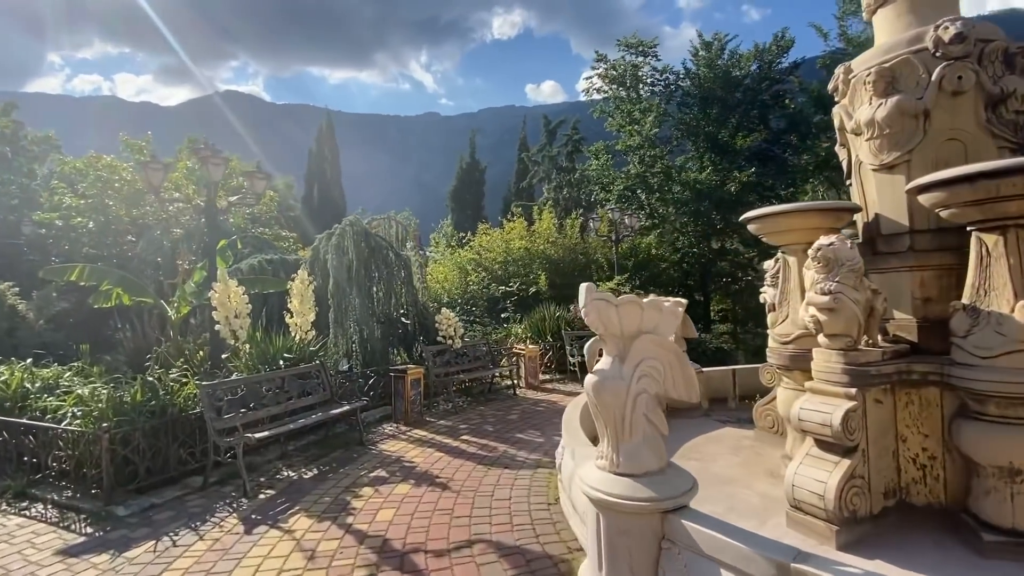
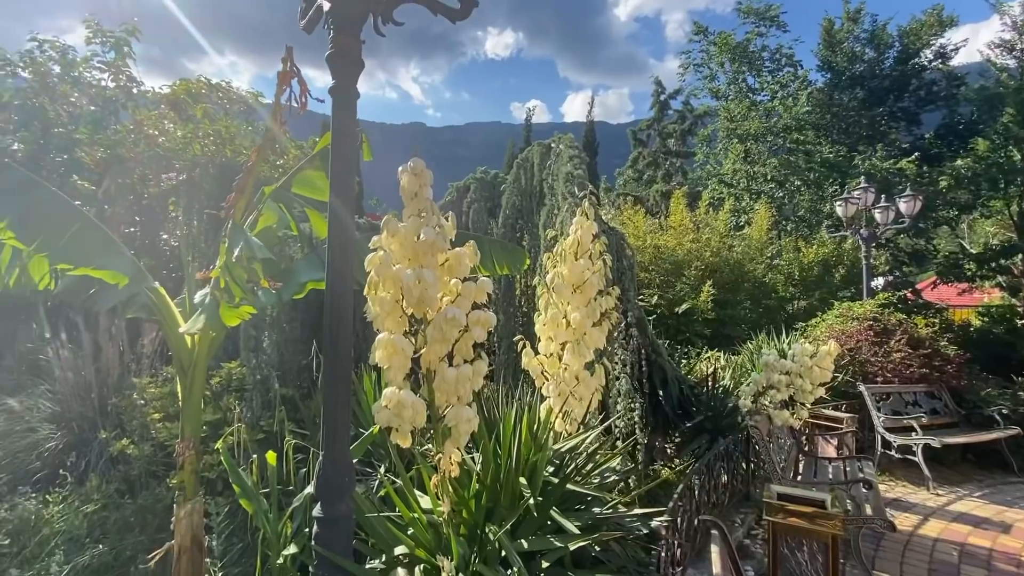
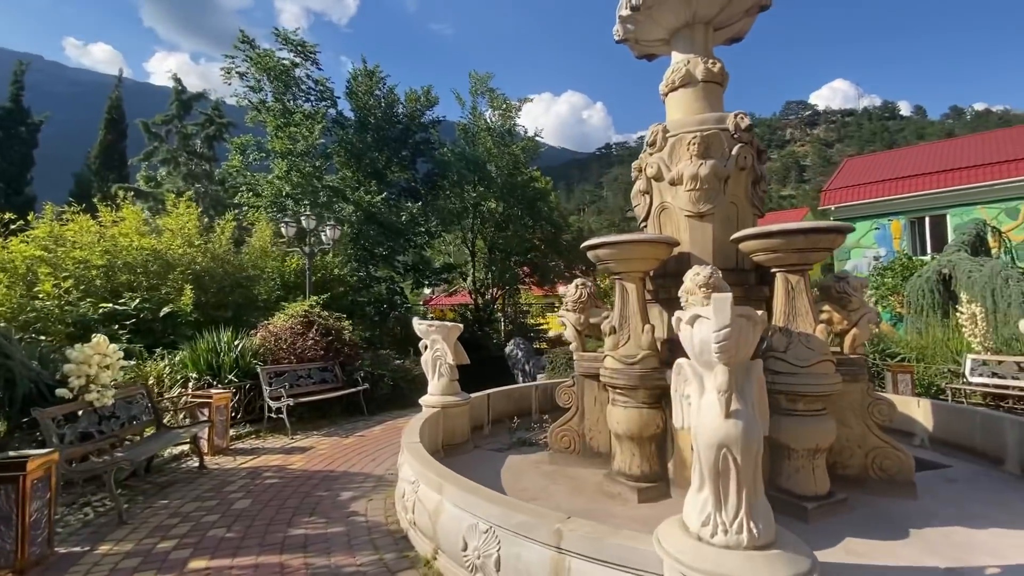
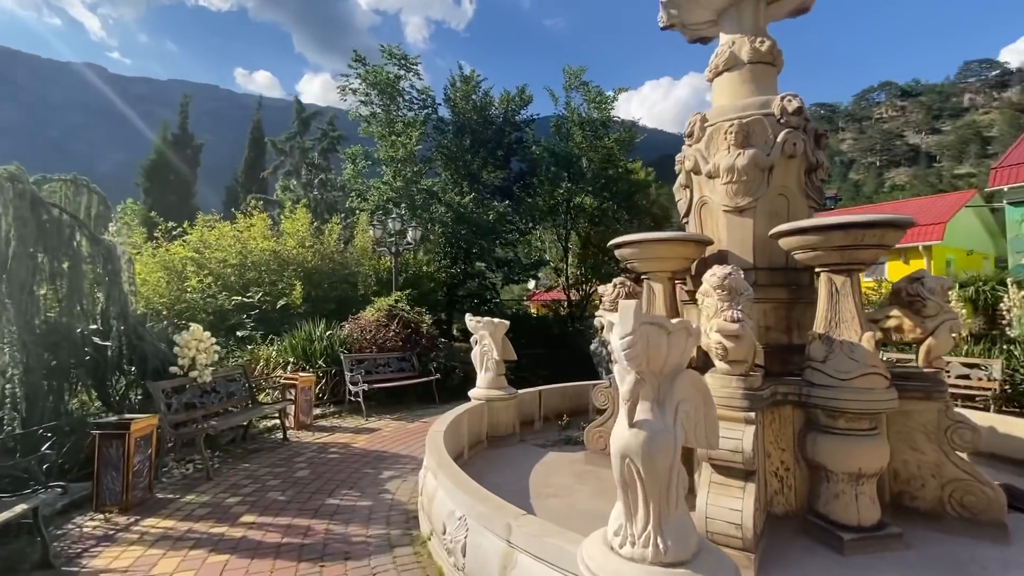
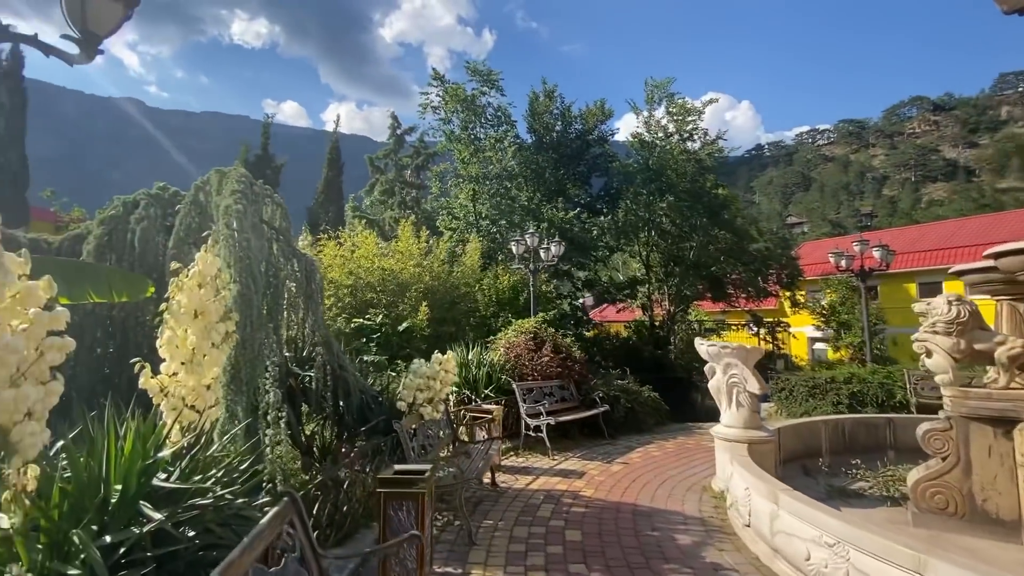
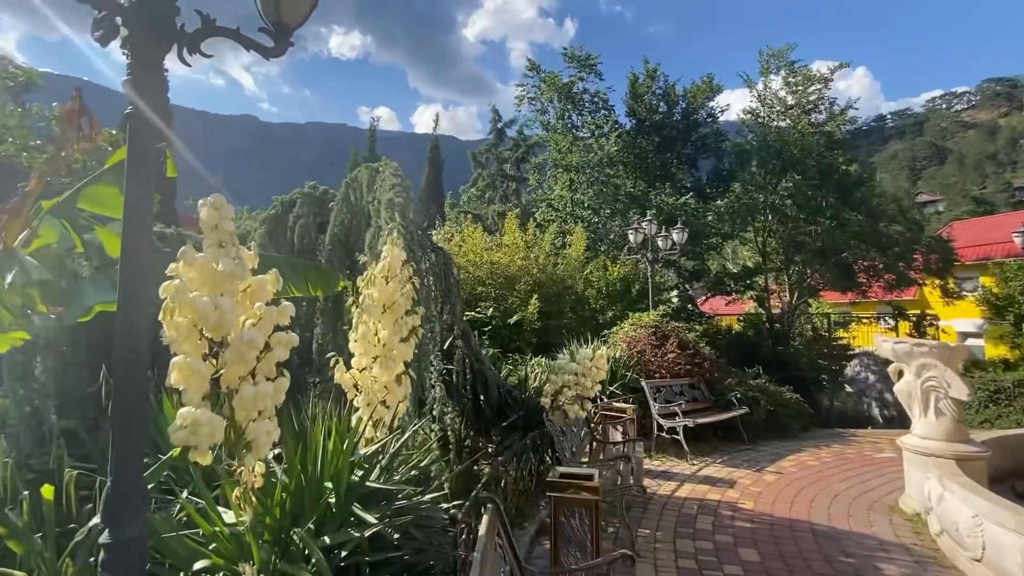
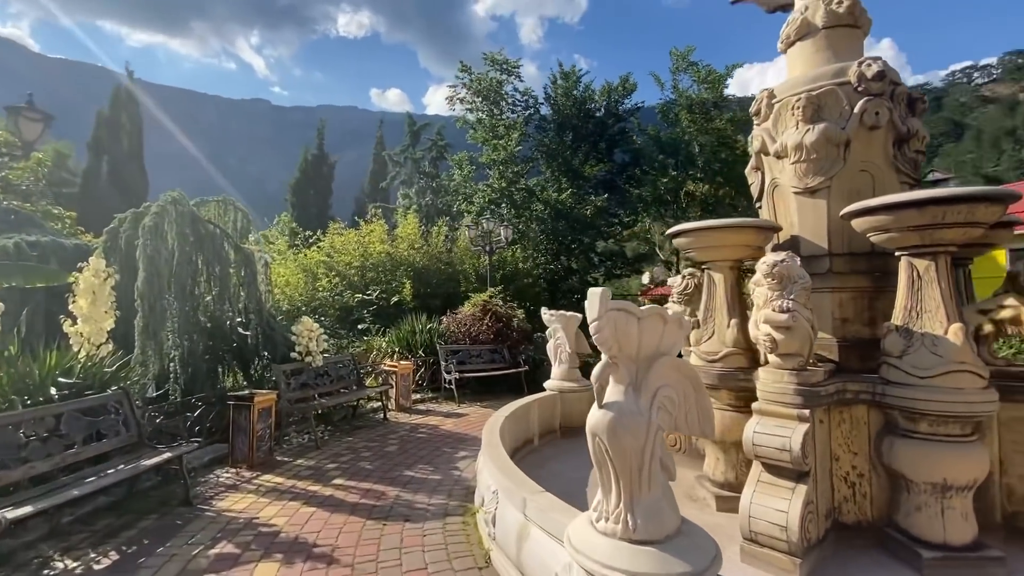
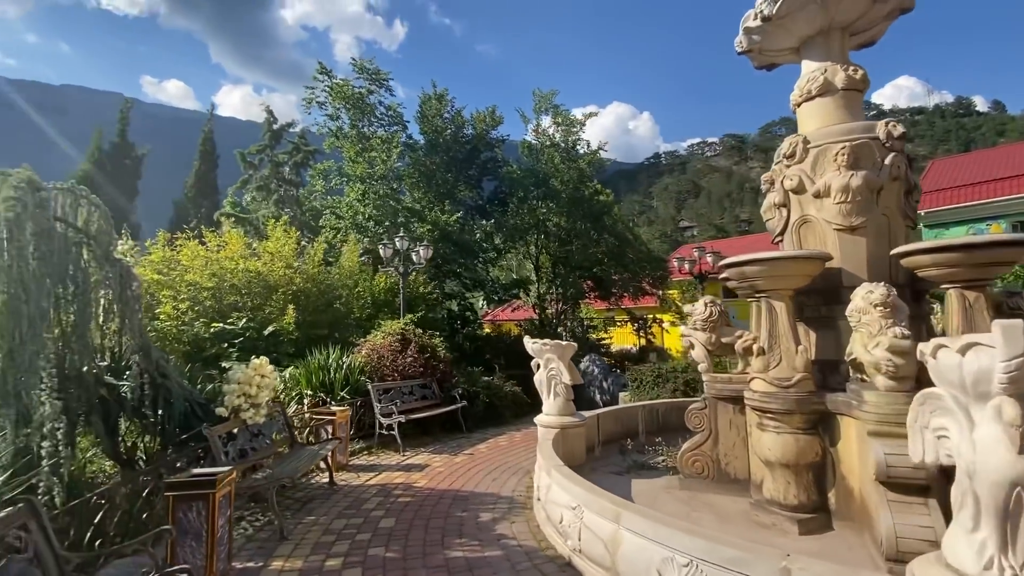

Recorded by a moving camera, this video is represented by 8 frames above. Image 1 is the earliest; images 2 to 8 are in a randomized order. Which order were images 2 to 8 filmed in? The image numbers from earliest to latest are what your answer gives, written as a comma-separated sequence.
7, 4, 3, 8, 5, 6, 2
